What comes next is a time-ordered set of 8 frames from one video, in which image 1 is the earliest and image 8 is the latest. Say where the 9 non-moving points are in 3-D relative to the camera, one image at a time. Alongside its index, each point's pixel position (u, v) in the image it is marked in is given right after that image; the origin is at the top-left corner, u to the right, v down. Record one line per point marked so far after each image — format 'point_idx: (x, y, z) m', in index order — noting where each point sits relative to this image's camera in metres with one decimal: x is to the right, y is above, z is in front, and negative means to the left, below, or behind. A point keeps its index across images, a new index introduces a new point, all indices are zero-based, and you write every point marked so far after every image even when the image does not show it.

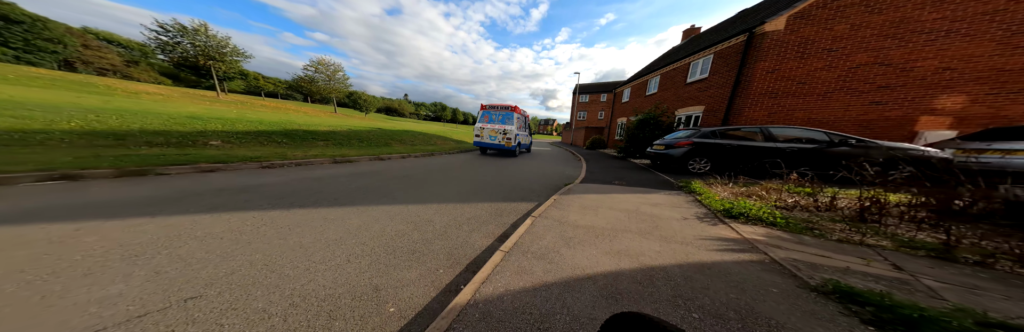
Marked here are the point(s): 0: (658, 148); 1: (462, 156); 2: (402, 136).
0: (+6.0, +0.7, +7.7) m
1: (-2.7, +0.6, +10.5) m
2: (-7.4, +2.0, +12.5) m
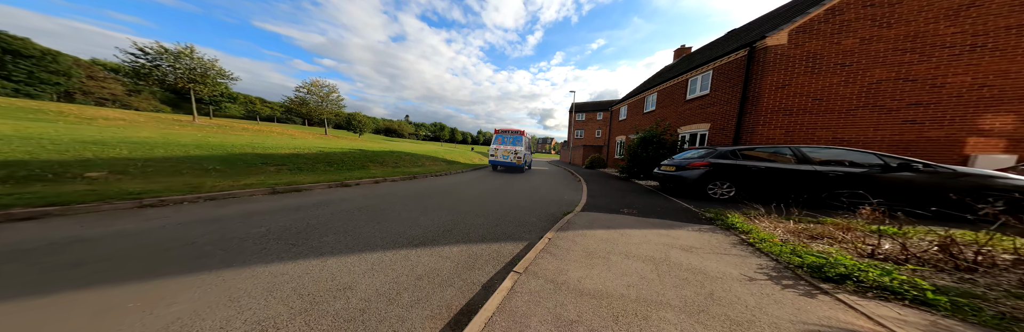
0: (+5.6, -0.1, +6.8) m
1: (-3.1, -0.6, +9.5) m
2: (-7.8, +0.5, +11.6) m
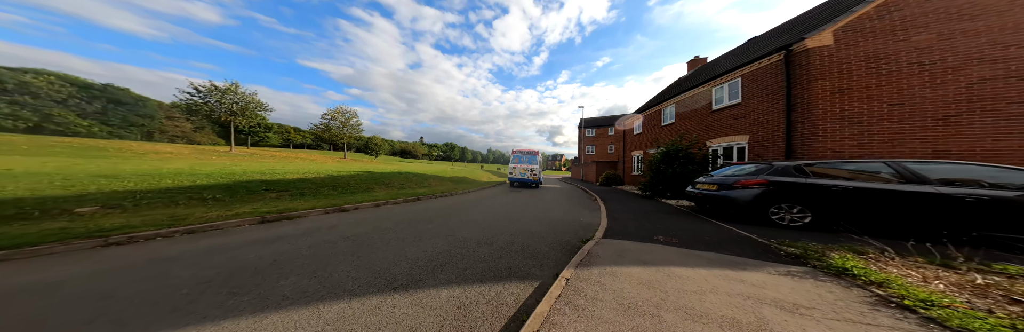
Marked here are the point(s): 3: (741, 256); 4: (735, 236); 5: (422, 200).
0: (+5.9, -0.5, +5.8) m
1: (-2.6, -1.5, +9.1) m
2: (-7.1, -0.7, +11.6) m
3: (+3.4, -1.3, +3.0) m
4: (+4.4, -1.4, +4.0) m
5: (-3.4, -1.3, +7.6) m
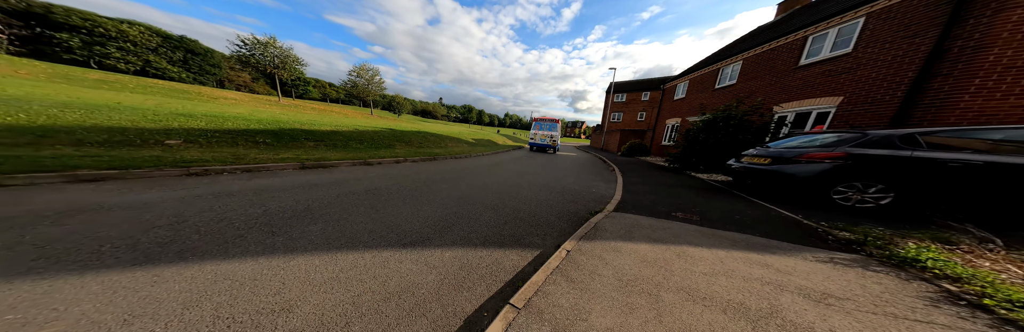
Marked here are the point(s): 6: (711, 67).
0: (+6.3, +0.1, +5.0) m
1: (-1.8, +0.2, +9.3) m
2: (-6.0, +1.7, +12.0) m
3: (+3.5, -1.0, +2.7) m
4: (+4.6, -1.0, +3.5) m
5: (-2.7, +0.2, +7.9) m
6: (+13.1, +6.6, +13.4) m
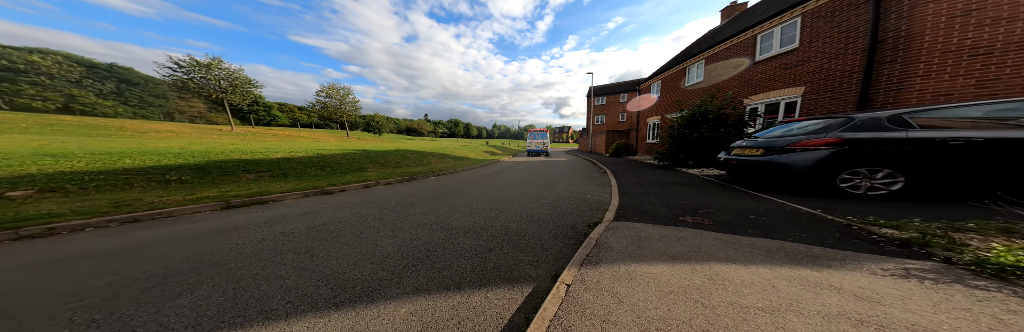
0: (+5.9, +0.3, +4.8) m
1: (-2.4, -0.5, +8.5) m
2: (-6.9, +0.5, +11.1) m
3: (+3.3, -0.9, +2.2) m
4: (+4.3, -0.8, +3.1) m
5: (-3.3, -0.5, +7.1) m
6: (+11.5, +6.9, +13.9) m
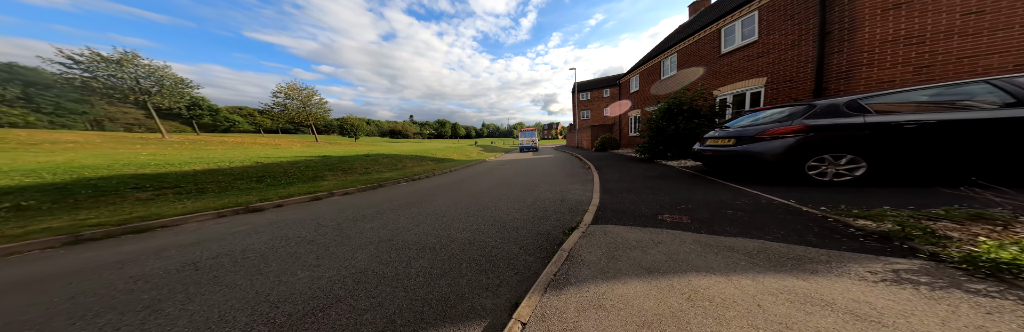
0: (+5.1, +0.5, +4.7) m
1: (-3.3, -0.6, +7.9) m
2: (-8.0, +0.2, +10.2) m
3: (+2.8, -0.8, +2.0) m
4: (+3.7, -0.7, +3.0) m
5: (-4.1, -0.7, +6.5) m
6: (+9.9, +7.5, +14.1) m
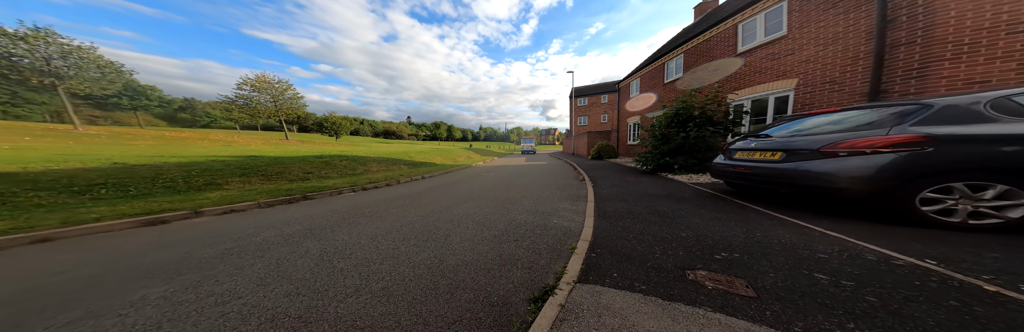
0: (+4.5, +0.1, +3.4) m
1: (-4.1, -0.8, +6.4) m
2: (-8.7, +0.1, +8.7) m
3: (+2.1, -1.0, +0.6) m
4: (+3.1, -1.0, +1.6) m
5: (-4.8, -0.8, +5.0) m
6: (+9.4, +6.7, +13.0) m
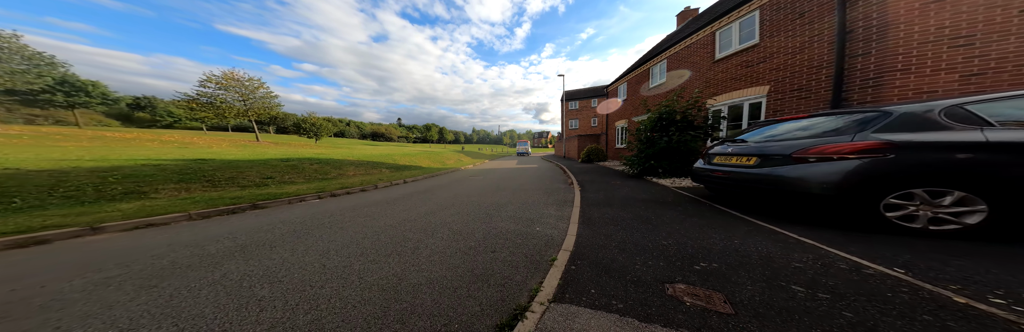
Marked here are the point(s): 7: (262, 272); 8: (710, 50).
0: (+4.0, +0.1, +3.3) m
1: (-4.7, -0.9, +6.0) m
2: (-9.4, -0.1, +8.0) m
3: (+1.8, -1.1, +0.4) m
4: (+2.7, -1.0, +1.4) m
5: (-5.4, -0.9, +4.5) m
6: (+8.4, +6.5, +13.3) m
7: (-2.7, -1.2, +2.1) m
8: (+8.9, +5.2, +9.0) m
